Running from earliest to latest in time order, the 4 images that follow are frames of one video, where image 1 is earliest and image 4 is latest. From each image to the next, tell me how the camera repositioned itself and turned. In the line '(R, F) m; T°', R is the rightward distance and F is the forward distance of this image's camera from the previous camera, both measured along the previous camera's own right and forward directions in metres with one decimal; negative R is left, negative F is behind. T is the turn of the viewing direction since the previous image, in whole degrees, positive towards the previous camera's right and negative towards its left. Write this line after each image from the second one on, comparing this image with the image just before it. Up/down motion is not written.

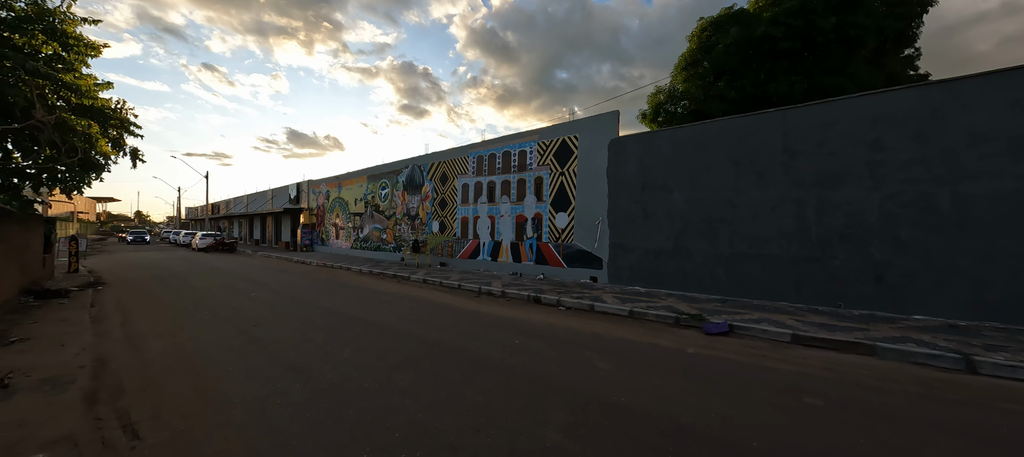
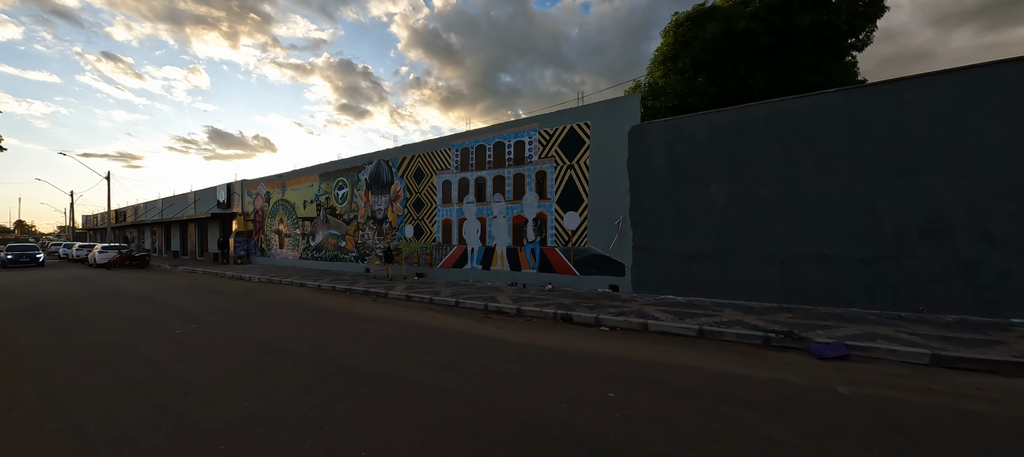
(-1.5, +1.9) m; +8°
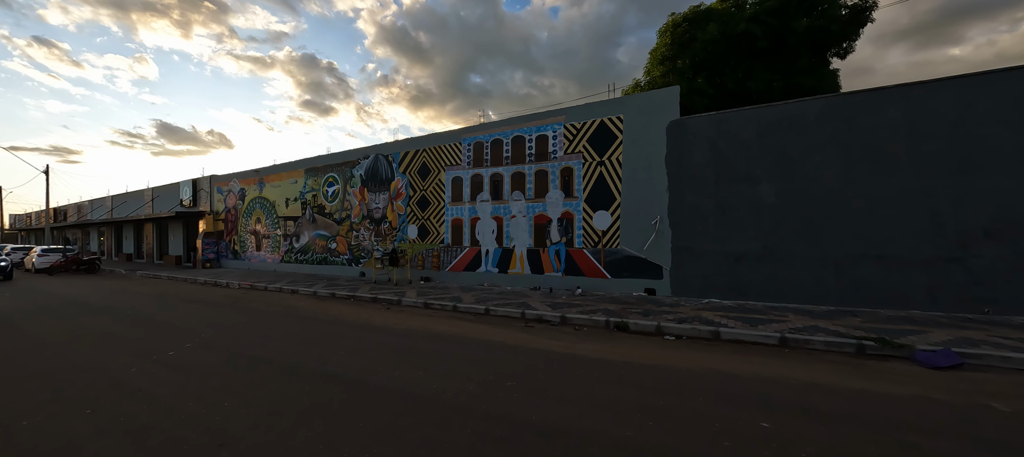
(-1.5, +0.8) m; +4°
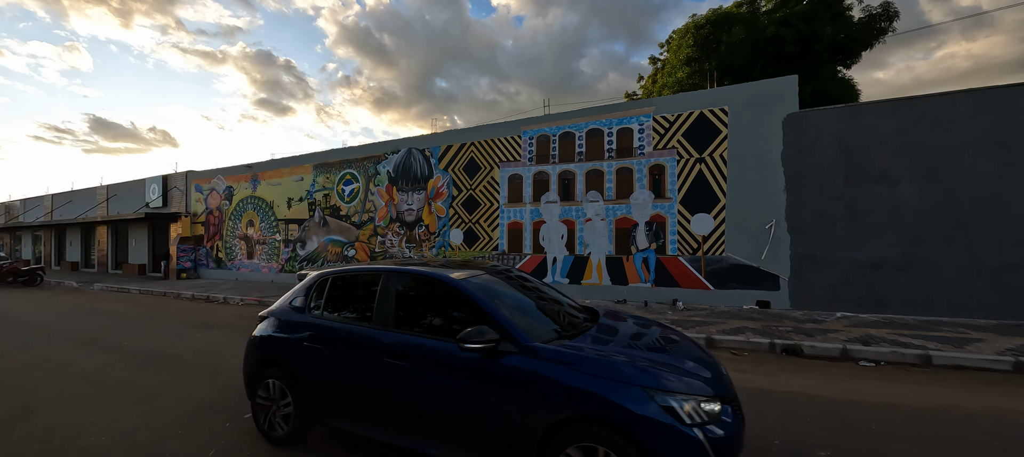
(-3.1, +1.5) m; +5°
